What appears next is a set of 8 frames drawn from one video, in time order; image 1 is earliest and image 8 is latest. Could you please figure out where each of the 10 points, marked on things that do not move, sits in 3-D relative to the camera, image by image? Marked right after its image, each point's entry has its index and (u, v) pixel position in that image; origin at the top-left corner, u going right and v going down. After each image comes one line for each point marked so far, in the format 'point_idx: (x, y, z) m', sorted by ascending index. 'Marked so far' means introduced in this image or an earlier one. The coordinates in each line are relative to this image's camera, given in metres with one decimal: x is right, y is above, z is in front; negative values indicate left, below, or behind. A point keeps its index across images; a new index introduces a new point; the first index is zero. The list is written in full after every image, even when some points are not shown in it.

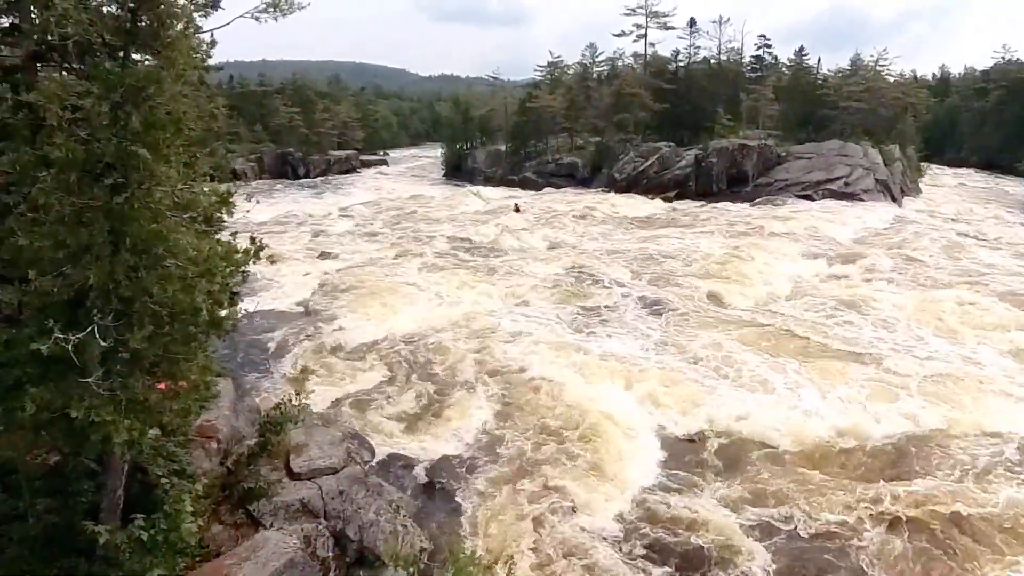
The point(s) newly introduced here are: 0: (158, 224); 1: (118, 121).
0: (-2.6, +0.5, +5.4) m
1: (-2.8, +1.2, +5.2) m
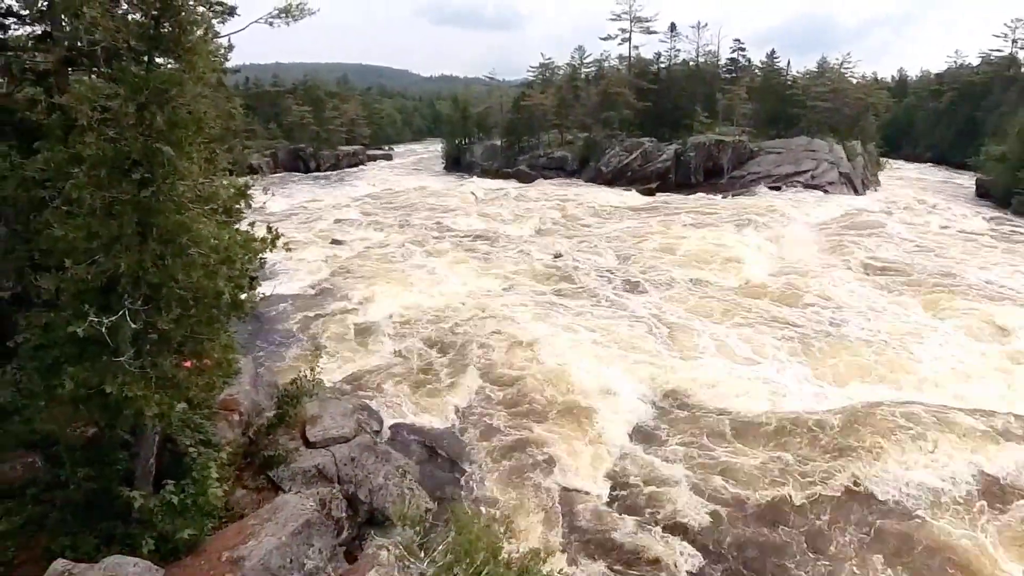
0: (-2.6, +0.6, +5.8) m
1: (-2.8, +1.3, +5.6) m
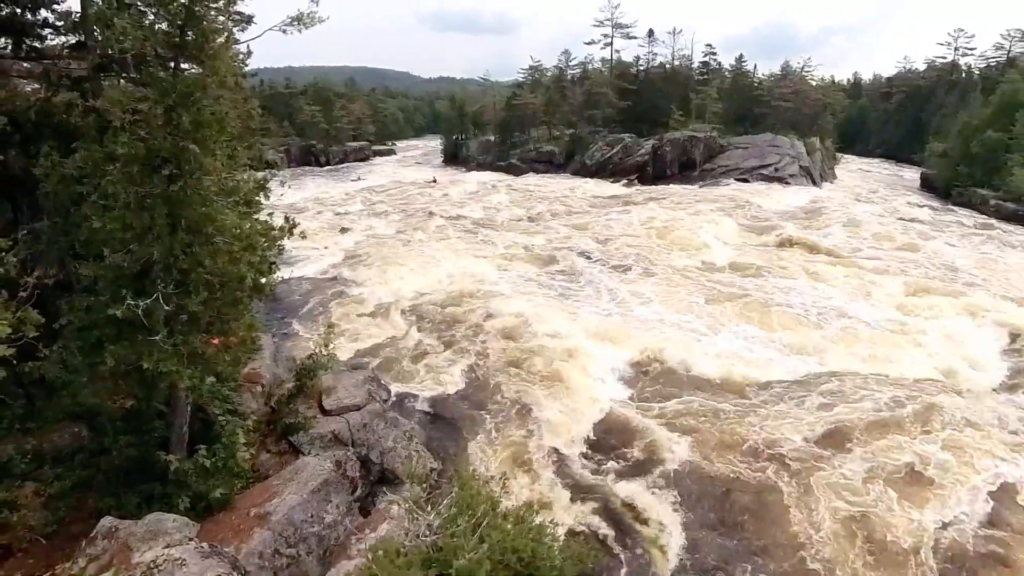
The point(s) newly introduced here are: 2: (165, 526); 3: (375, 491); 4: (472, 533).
0: (-2.7, +0.7, +6.5) m
1: (-2.9, +1.5, +6.2) m
2: (-2.8, -1.9, +5.7) m
3: (-1.3, -1.9, +7.0) m
4: (-0.4, -1.9, +5.7) m
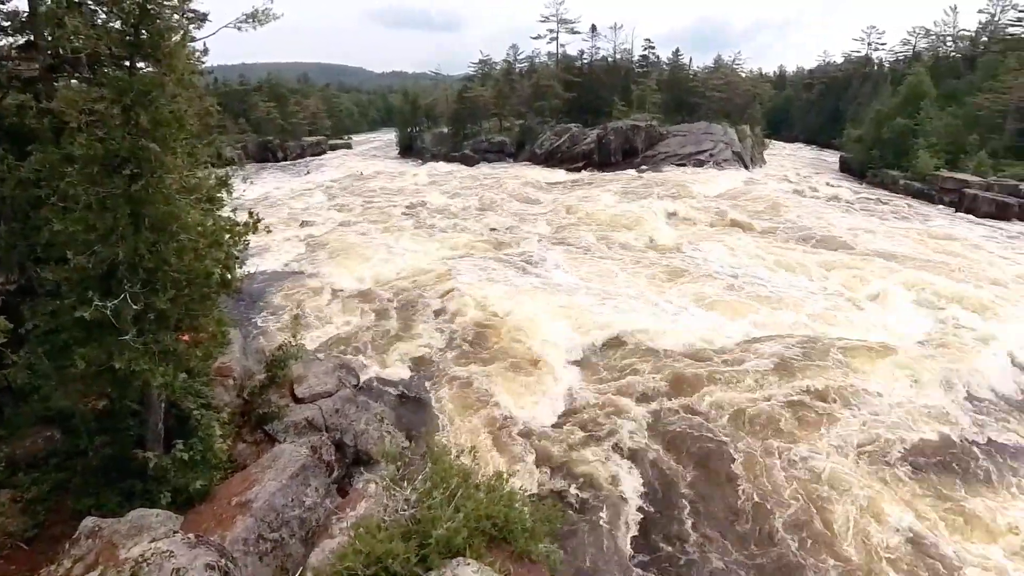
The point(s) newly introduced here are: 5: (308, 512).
0: (-3.1, +0.7, +6.6) m
1: (-3.3, +1.4, +6.3) m
2: (-3.0, -1.9, +6.0) m
3: (-1.6, -1.8, +7.4) m
4: (-0.6, -1.8, +6.2) m
5: (-1.8, -2.0, +6.5) m
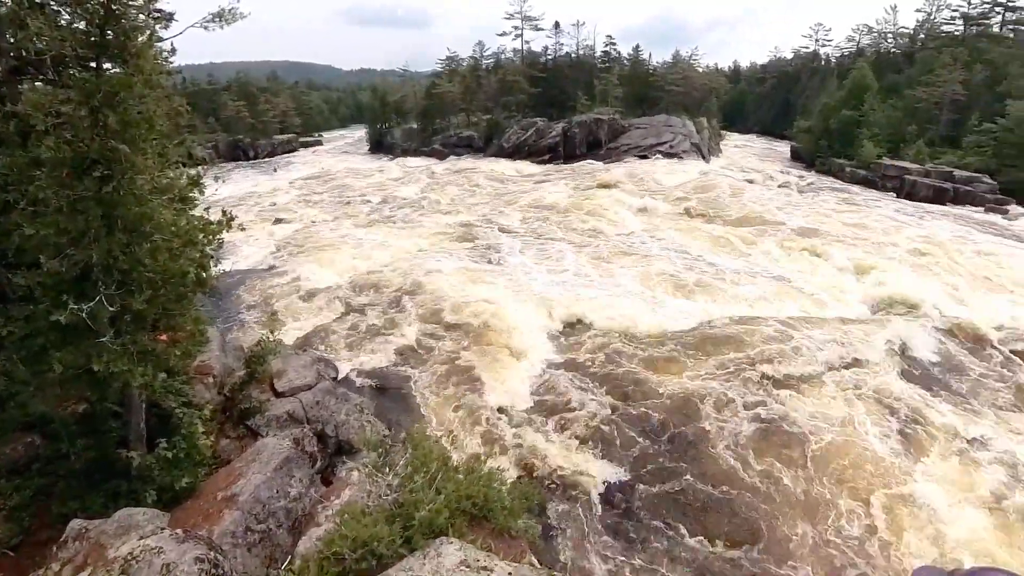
0: (-3.3, +0.7, +6.6) m
1: (-3.5, +1.4, +6.3) m
2: (-3.1, -1.9, +6.1) m
3: (-1.8, -1.8, +7.6) m
4: (-0.7, -1.7, +6.4) m
5: (-2.0, -1.9, +6.7) m
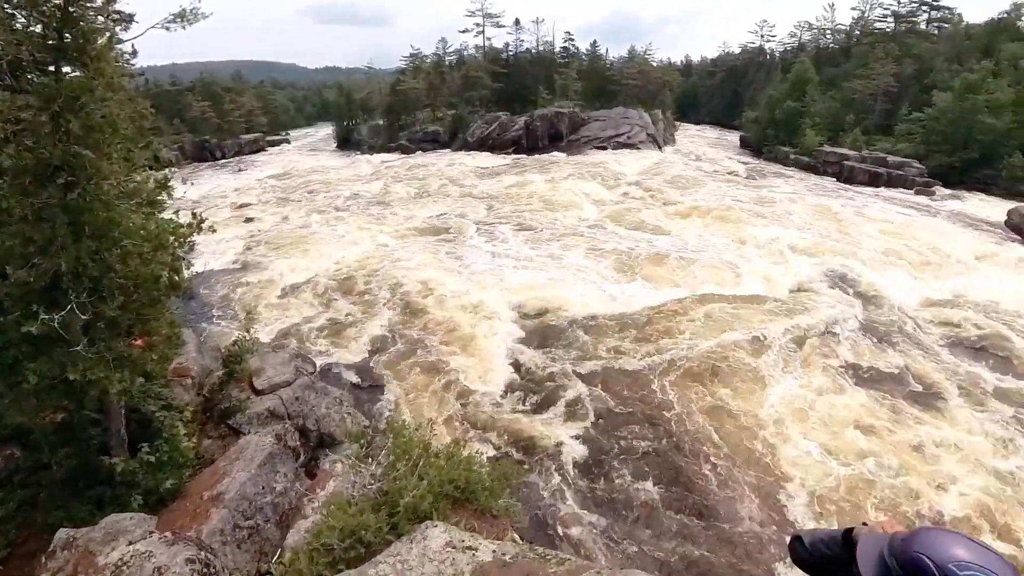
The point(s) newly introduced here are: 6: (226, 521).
0: (-3.5, +0.7, +6.5) m
1: (-3.7, +1.3, +6.2) m
2: (-3.2, -2.0, +6.1) m
3: (-2.1, -1.7, +7.7) m
4: (-0.9, -1.7, +6.7) m
5: (-2.1, -1.9, +6.8) m
6: (-2.4, -2.0, +6.2) m
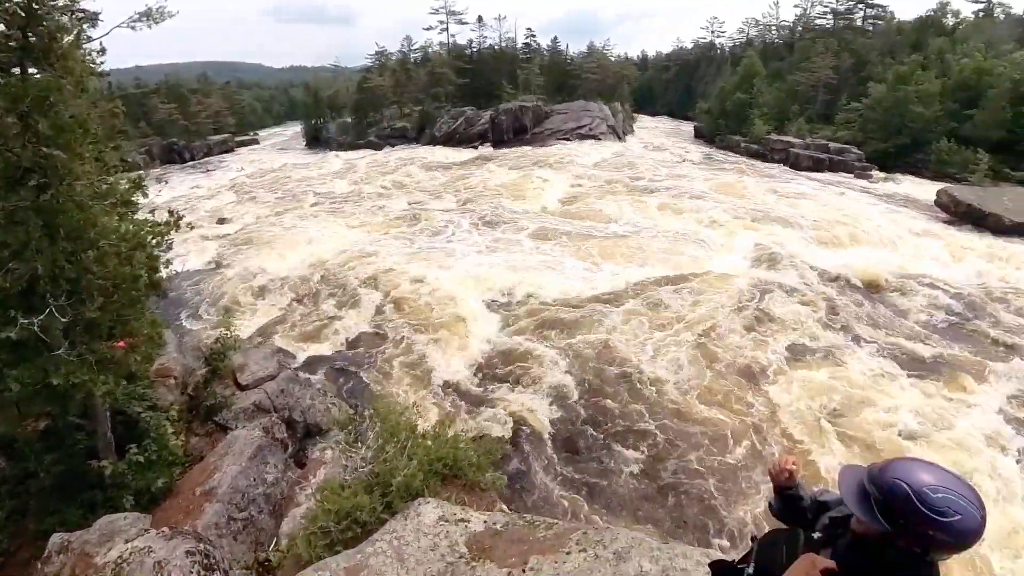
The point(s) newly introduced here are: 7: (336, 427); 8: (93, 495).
0: (-3.7, +0.6, +6.6) m
1: (-4.0, +1.3, +6.2) m
2: (-3.3, -2.0, +6.3) m
3: (-2.3, -1.7, +7.9) m
4: (-1.0, -1.6, +7.0) m
5: (-2.3, -1.9, +7.1) m
6: (-2.5, -2.0, +6.4) m
7: (-2.0, -1.6, +8.0) m
8: (-3.8, -1.9, +6.7) m
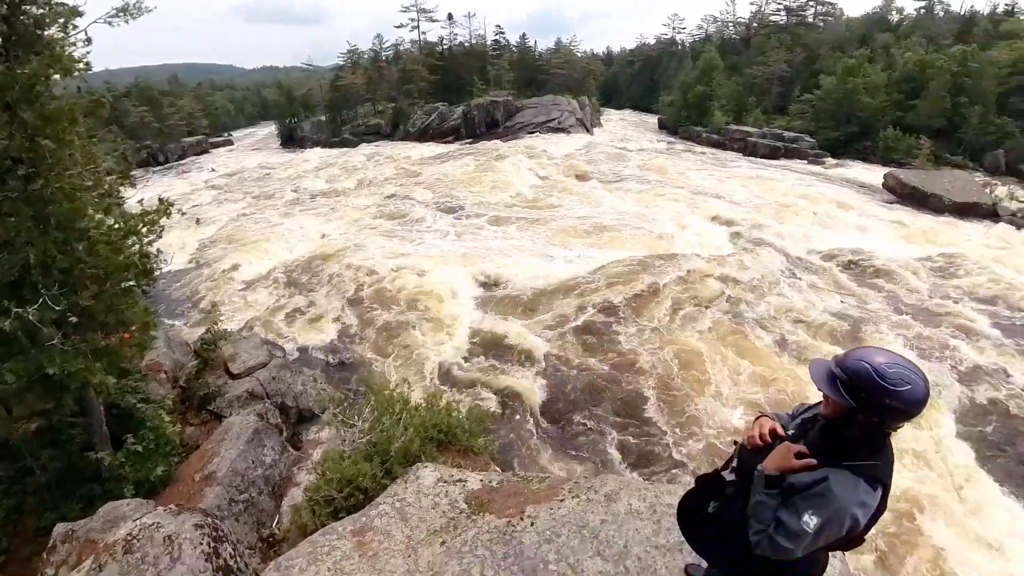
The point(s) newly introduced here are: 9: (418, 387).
0: (-4.0, +0.6, +6.8) m
1: (-4.2, +1.3, +6.3) m
2: (-3.4, -2.0, +6.5) m
3: (-2.5, -1.6, +8.2) m
4: (-1.2, -1.5, +7.4) m
5: (-2.5, -1.9, +7.4) m
6: (-2.6, -1.9, +6.7) m
7: (-2.2, -1.5, +8.4) m
8: (-4.0, -1.9, +7.0) m
9: (-1.4, -1.4, +9.3) m
